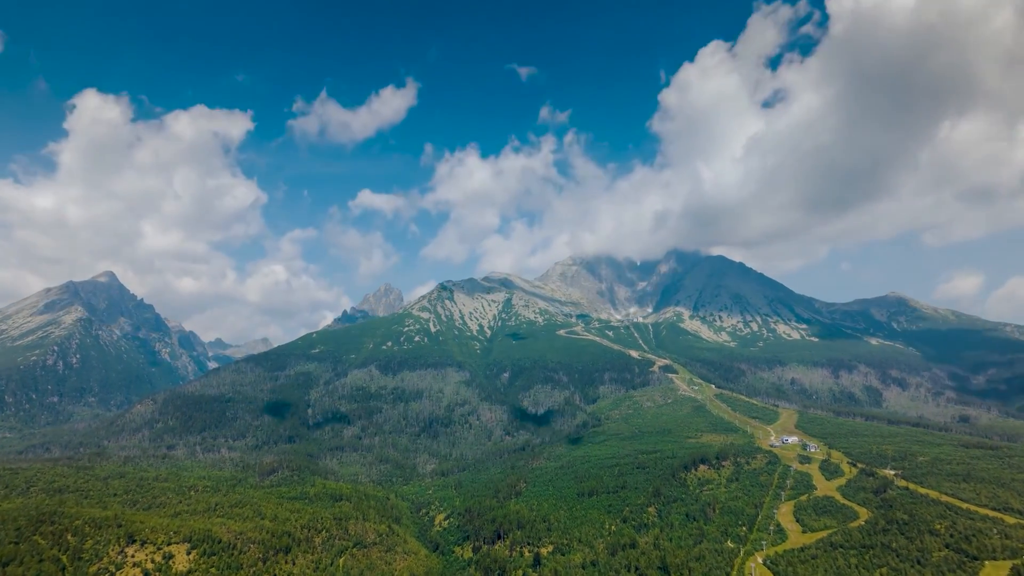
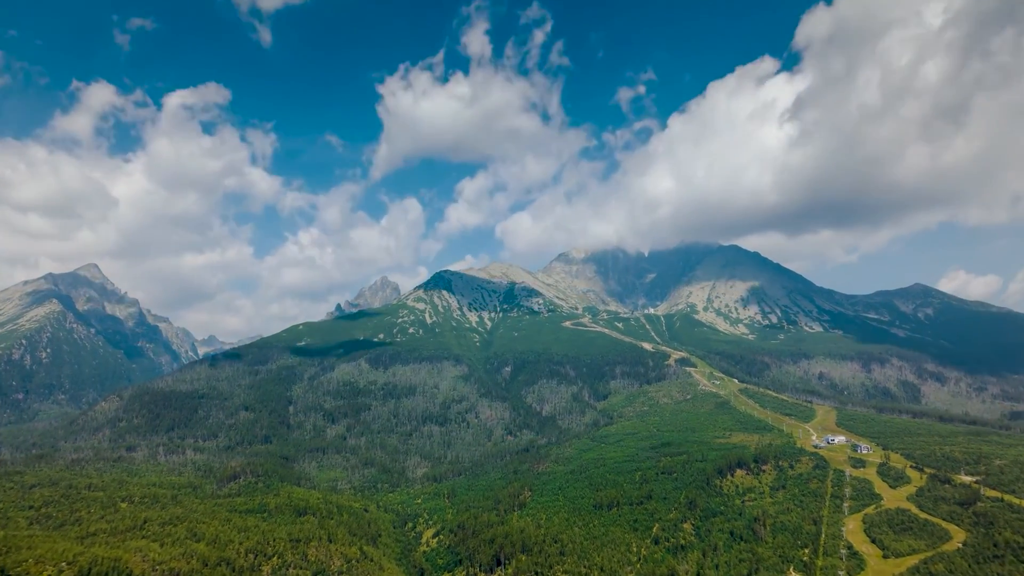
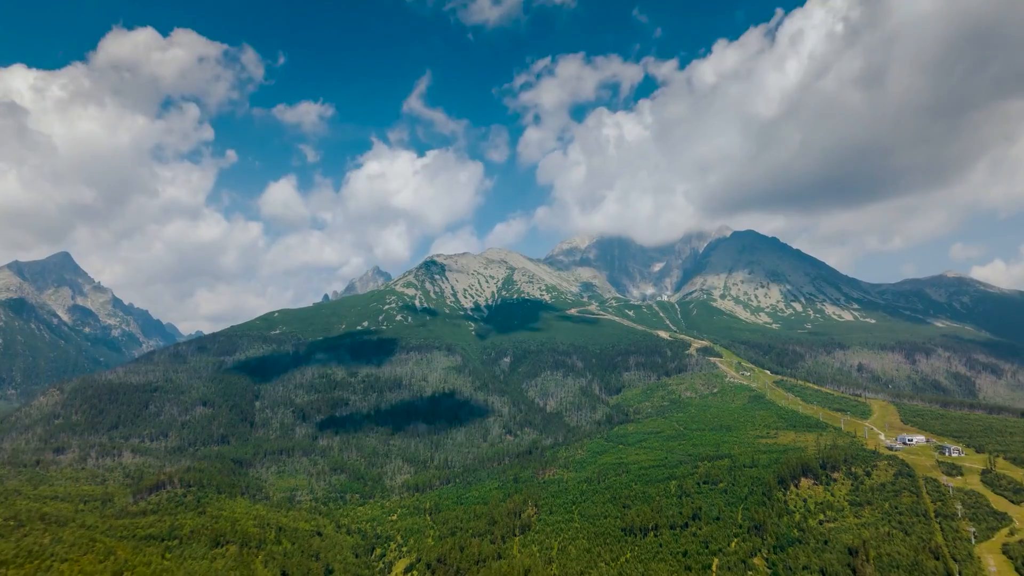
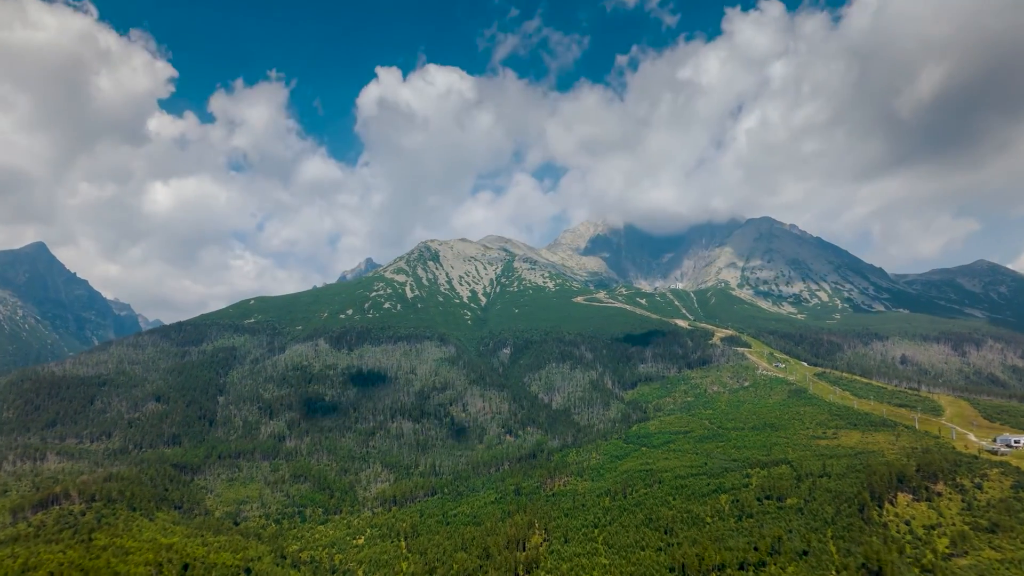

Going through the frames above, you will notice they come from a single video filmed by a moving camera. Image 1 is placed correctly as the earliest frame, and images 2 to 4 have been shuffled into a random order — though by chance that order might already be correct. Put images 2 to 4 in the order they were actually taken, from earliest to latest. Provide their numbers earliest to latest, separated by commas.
2, 3, 4
